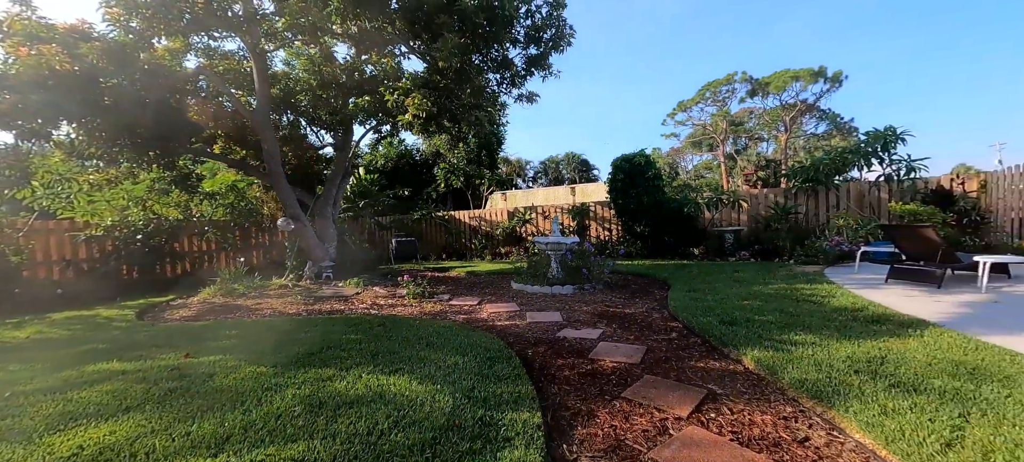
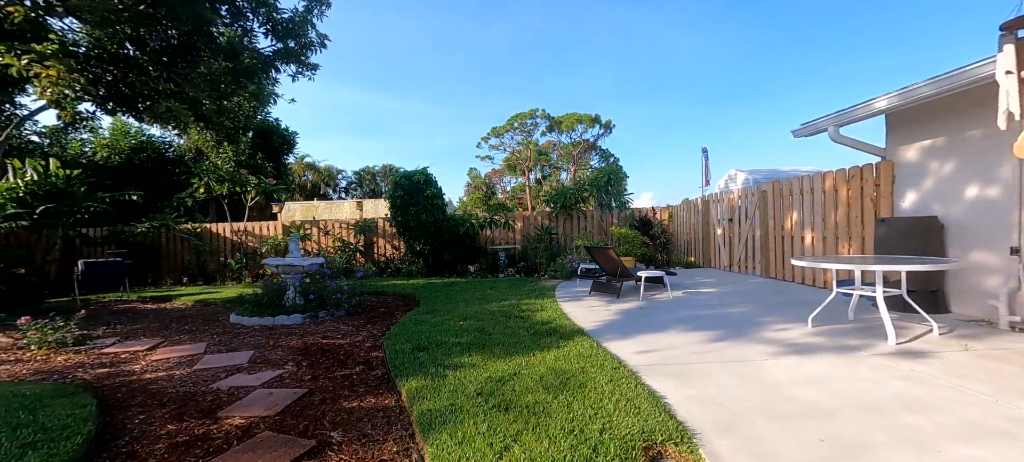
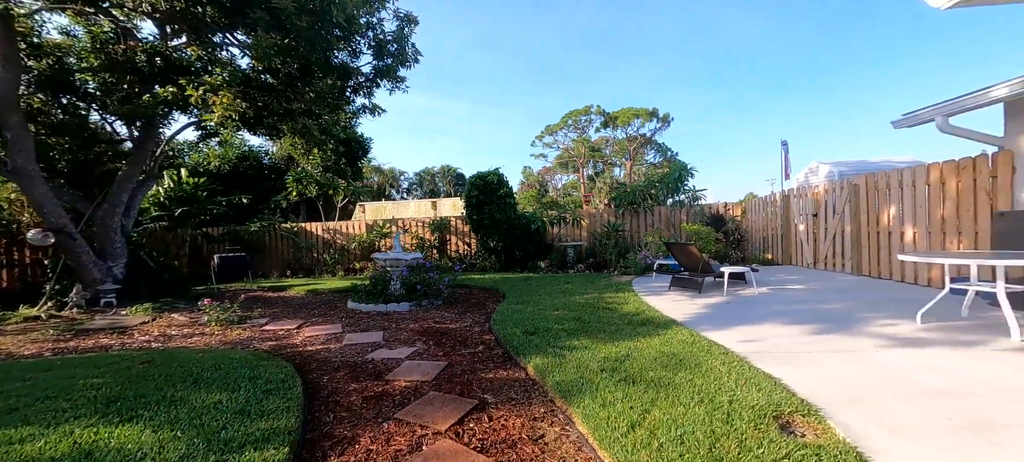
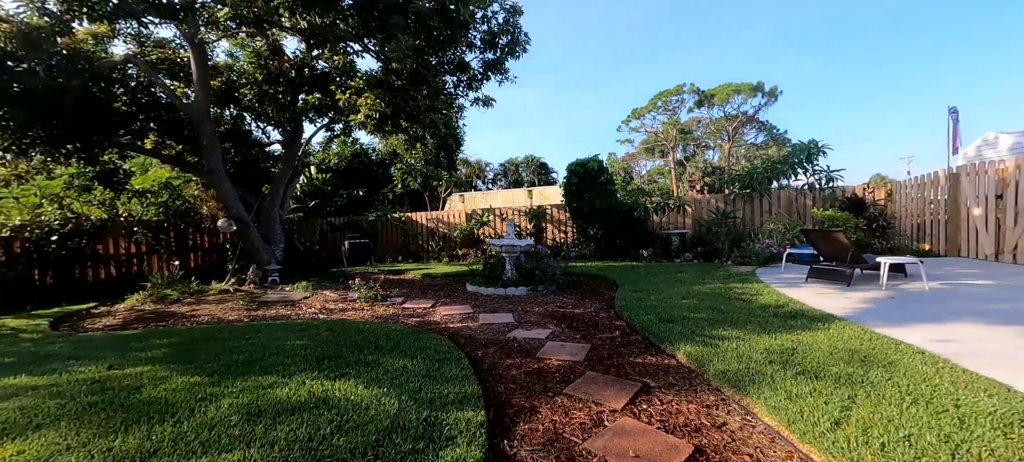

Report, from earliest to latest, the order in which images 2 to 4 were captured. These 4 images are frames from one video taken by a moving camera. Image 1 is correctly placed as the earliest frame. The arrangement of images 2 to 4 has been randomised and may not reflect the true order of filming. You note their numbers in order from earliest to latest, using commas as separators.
4, 3, 2
